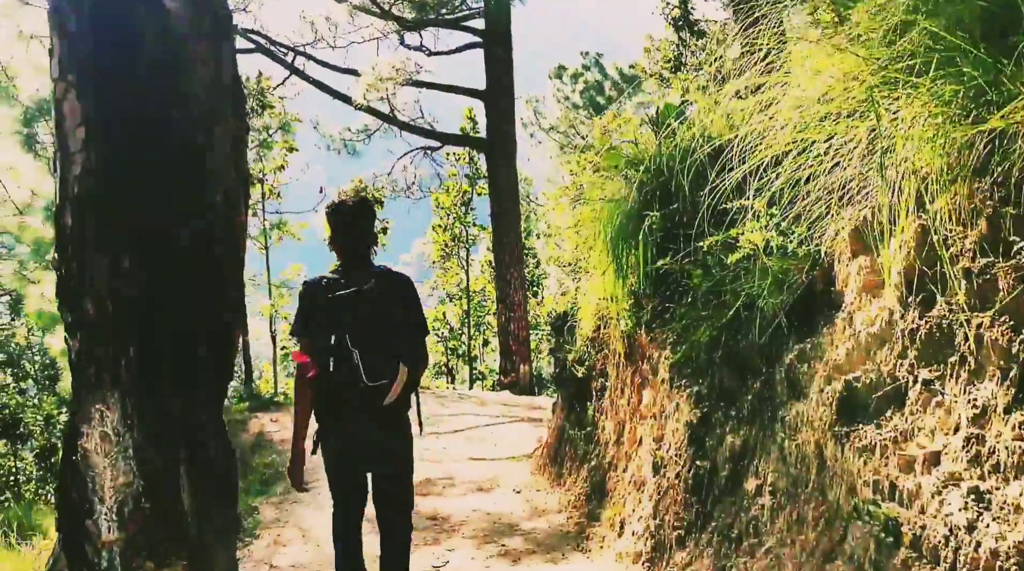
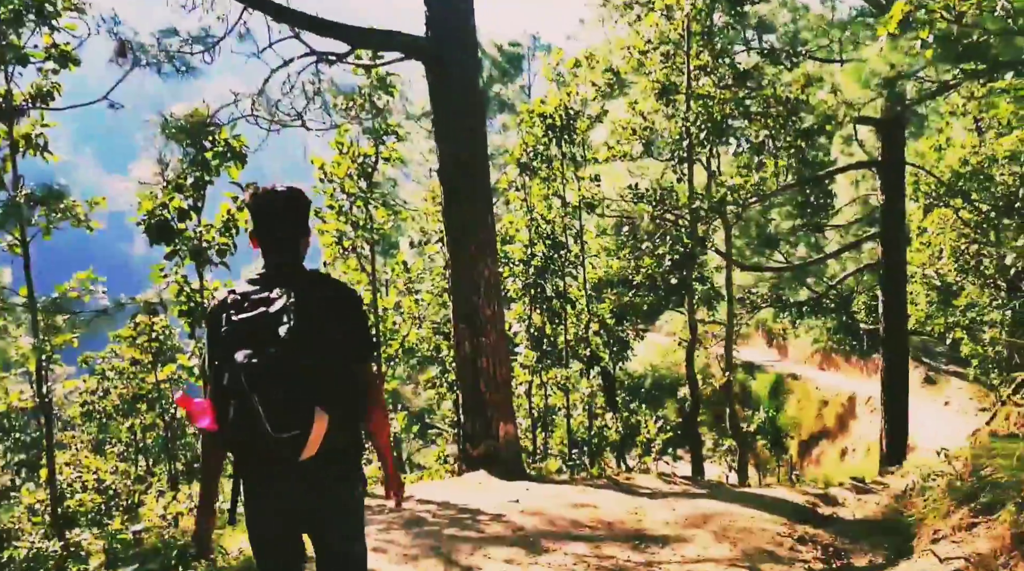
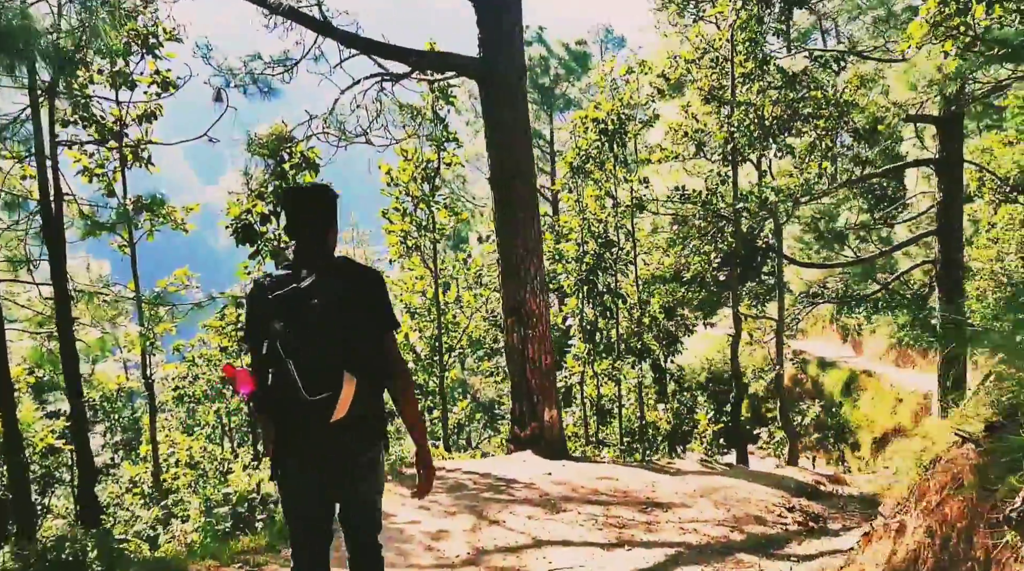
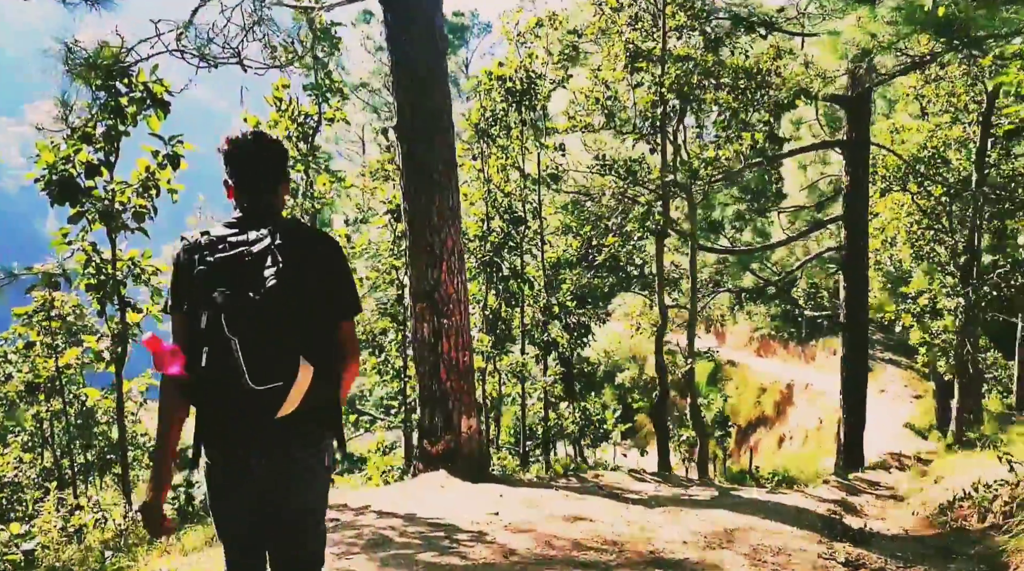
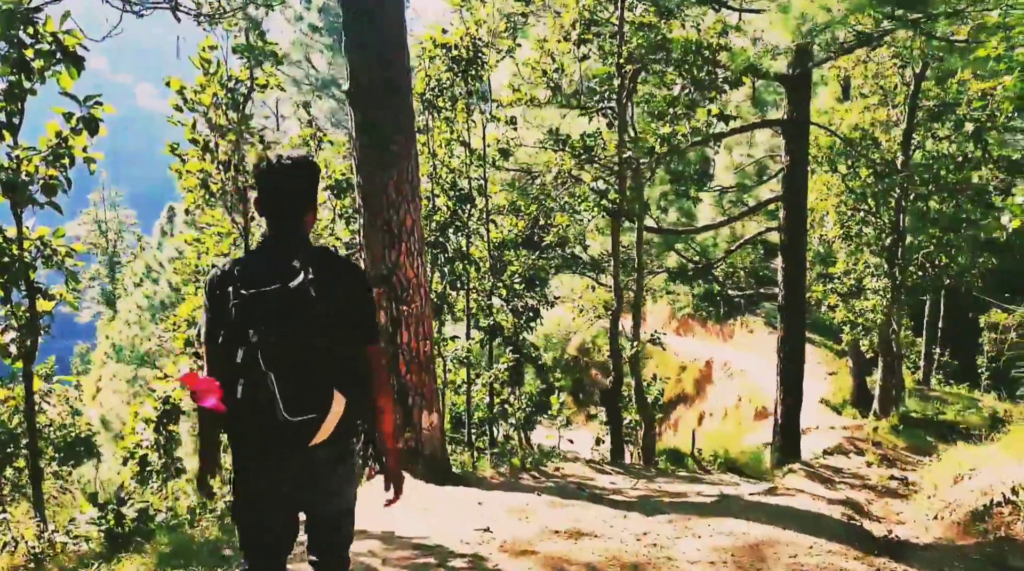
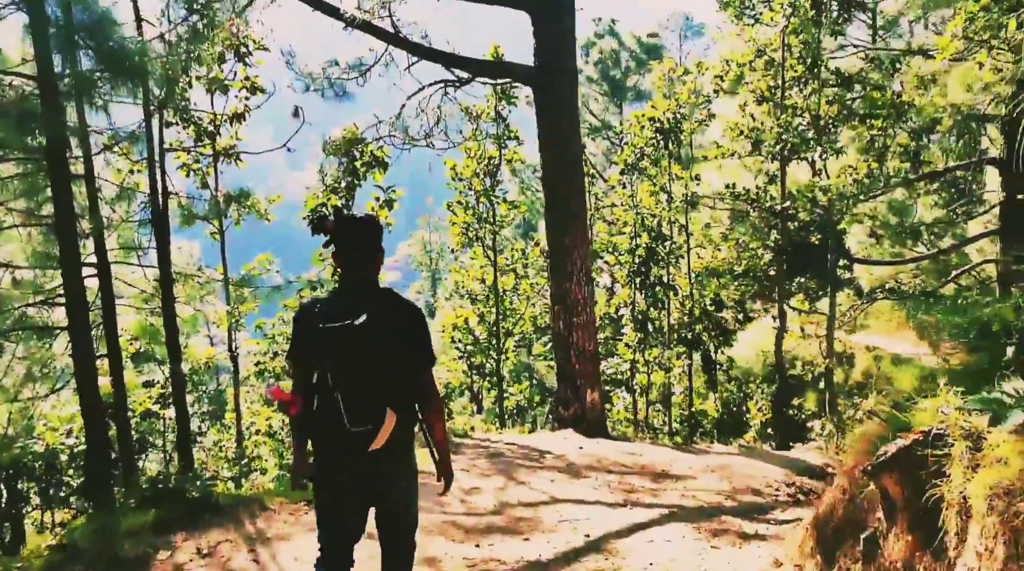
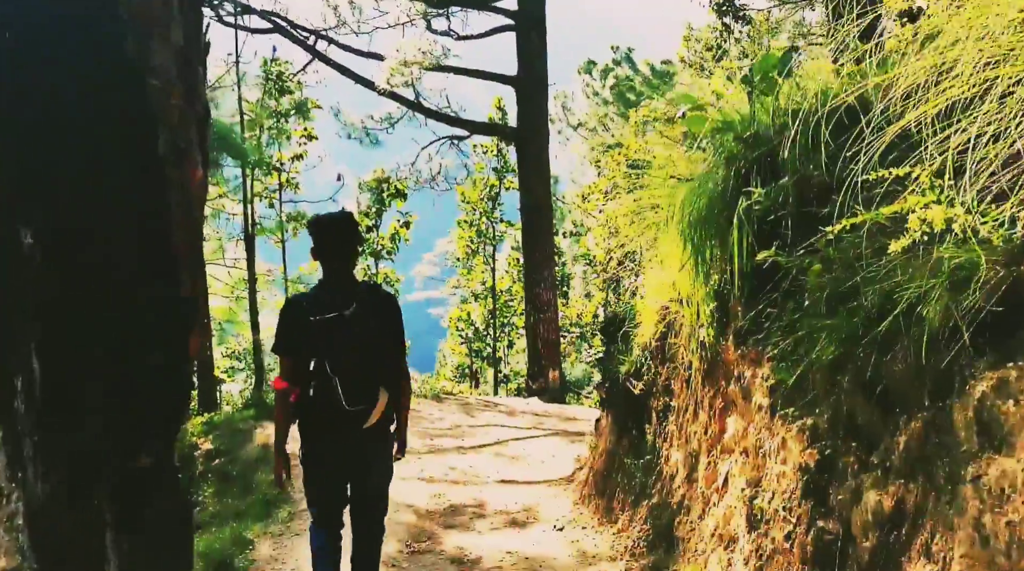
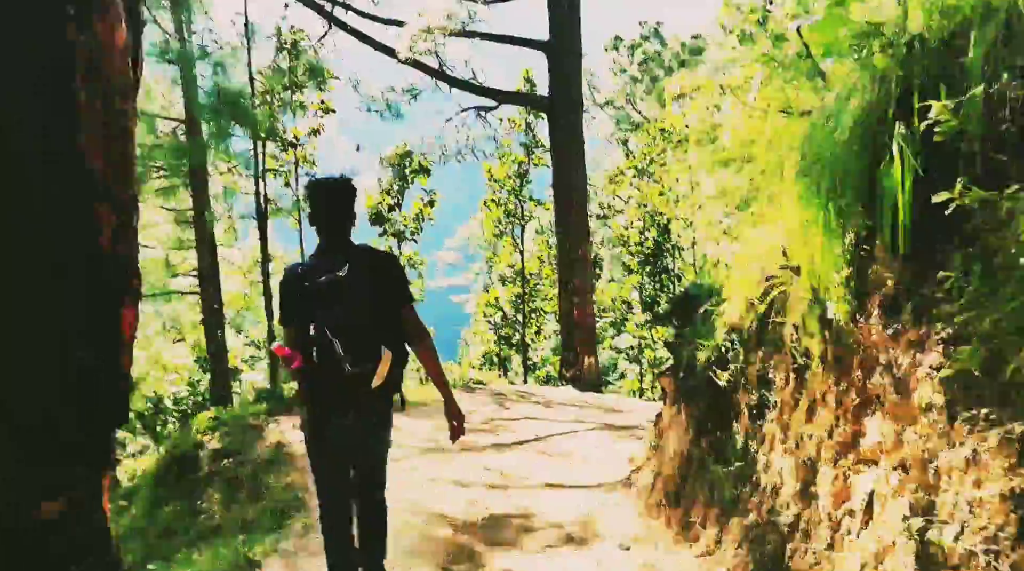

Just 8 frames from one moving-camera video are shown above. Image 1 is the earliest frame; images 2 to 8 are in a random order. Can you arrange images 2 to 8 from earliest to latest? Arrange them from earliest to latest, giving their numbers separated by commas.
7, 8, 6, 3, 2, 4, 5
